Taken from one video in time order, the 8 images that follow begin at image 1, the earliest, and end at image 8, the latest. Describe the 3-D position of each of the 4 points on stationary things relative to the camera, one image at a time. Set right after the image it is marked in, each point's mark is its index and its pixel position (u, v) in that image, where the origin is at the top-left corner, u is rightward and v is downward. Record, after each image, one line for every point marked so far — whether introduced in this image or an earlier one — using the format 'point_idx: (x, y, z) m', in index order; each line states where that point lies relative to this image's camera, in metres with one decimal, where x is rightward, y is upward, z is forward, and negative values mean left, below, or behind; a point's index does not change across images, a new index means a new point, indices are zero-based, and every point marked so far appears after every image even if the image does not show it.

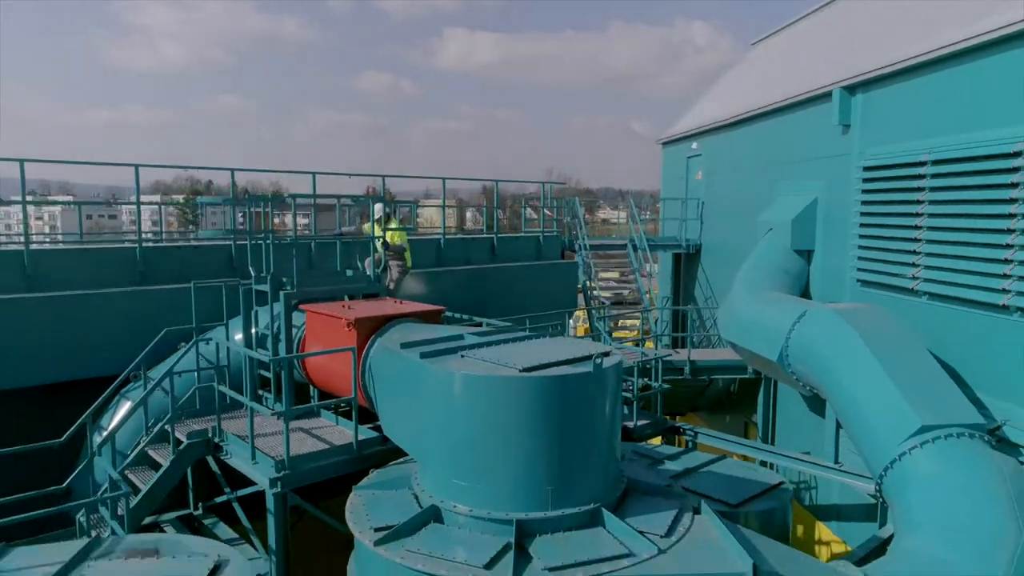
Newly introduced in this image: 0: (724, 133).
0: (+4.9, +3.6, +14.0) m
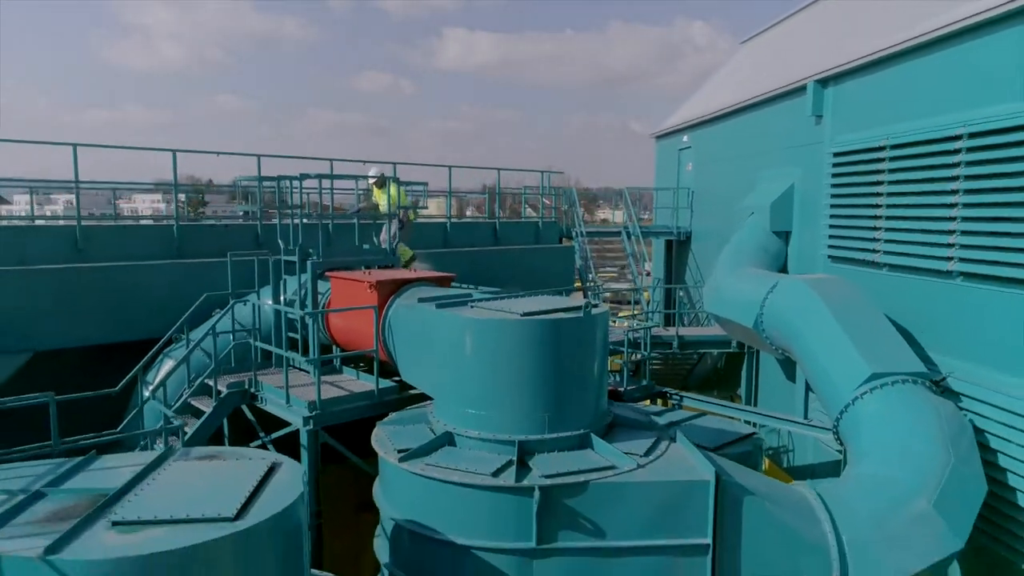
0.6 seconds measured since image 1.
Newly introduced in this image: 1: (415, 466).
0: (+4.9, +4.0, +15.0) m
1: (-0.9, -1.6, +5.7) m
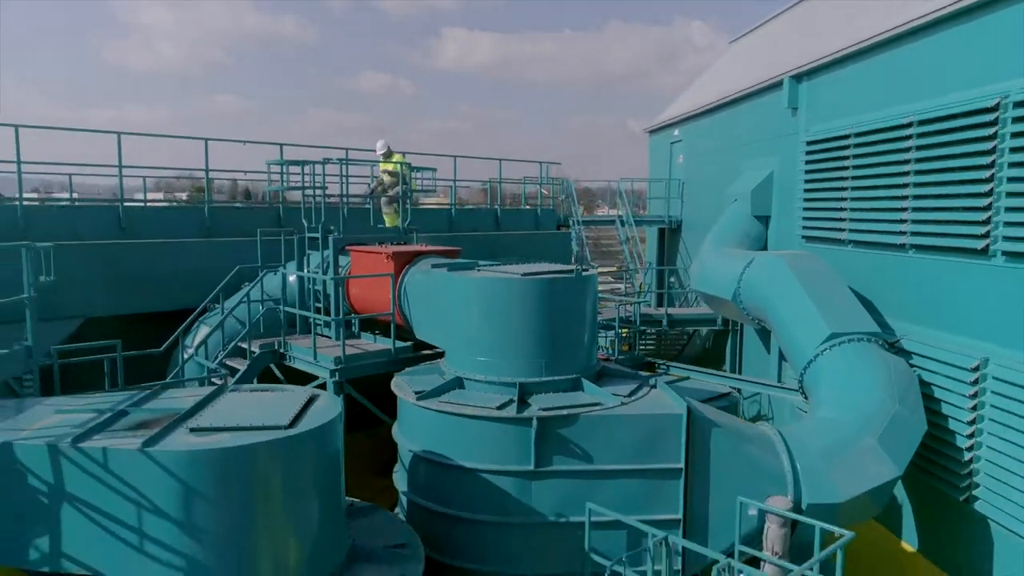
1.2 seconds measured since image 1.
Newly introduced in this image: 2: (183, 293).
0: (+4.9, +4.4, +15.9) m
1: (-0.9, -1.2, +6.7) m
2: (-5.2, -0.1, +9.7) m
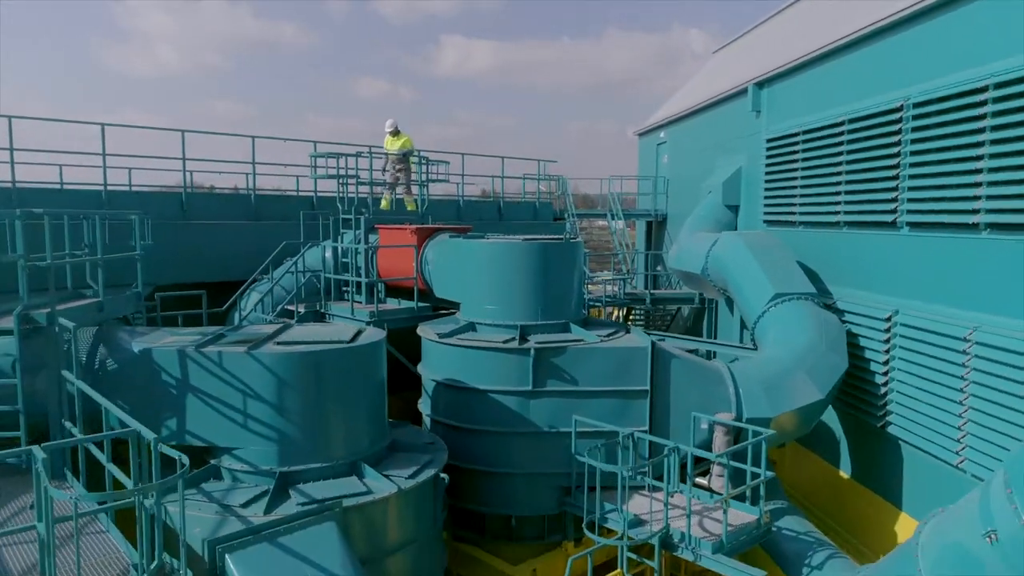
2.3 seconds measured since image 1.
0: (+4.9, +4.8, +17.7) m
1: (-0.9, -0.7, +8.5) m
2: (-5.1, +0.4, +11.5) m
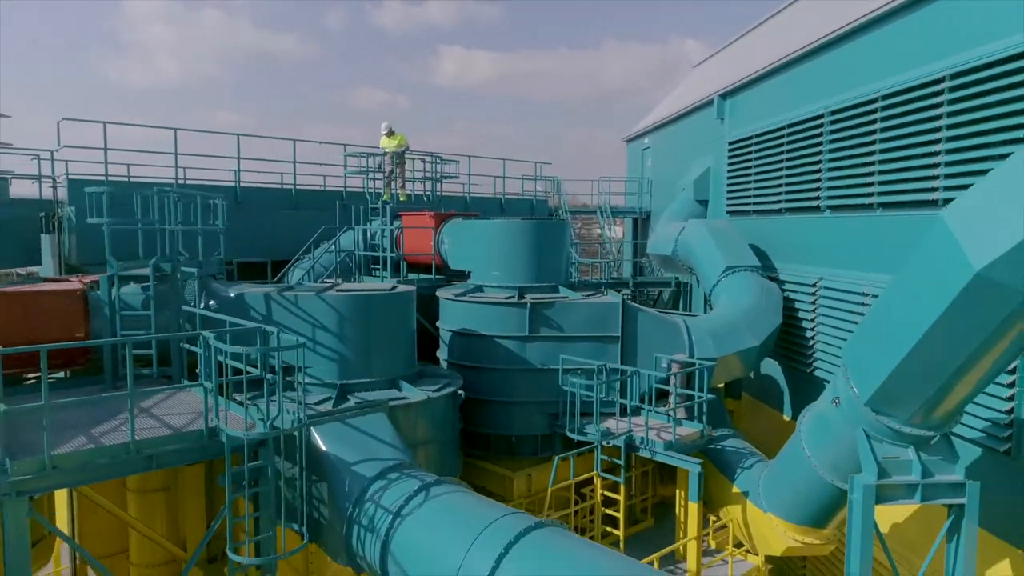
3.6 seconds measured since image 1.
0: (+4.9, +5.2, +20.1) m
1: (-0.9, -0.2, +10.7) m
2: (-5.1, +0.9, +13.8) m
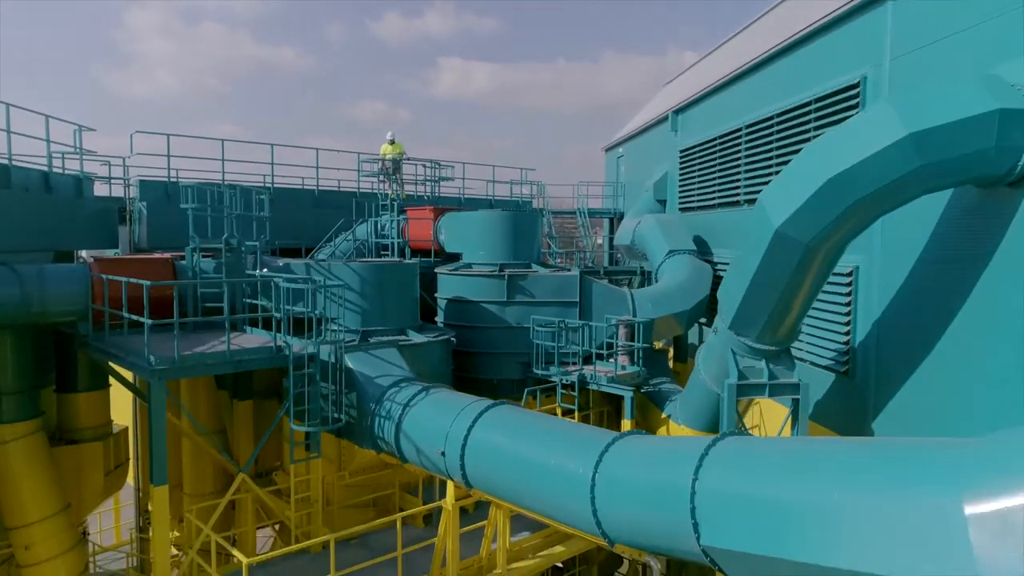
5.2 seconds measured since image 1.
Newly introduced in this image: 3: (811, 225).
0: (+4.5, +5.5, +23.1) m
1: (-1.3, +0.3, +13.6) m
2: (-5.5, +1.4, +16.7) m
3: (+3.7, +0.8, +7.6) m
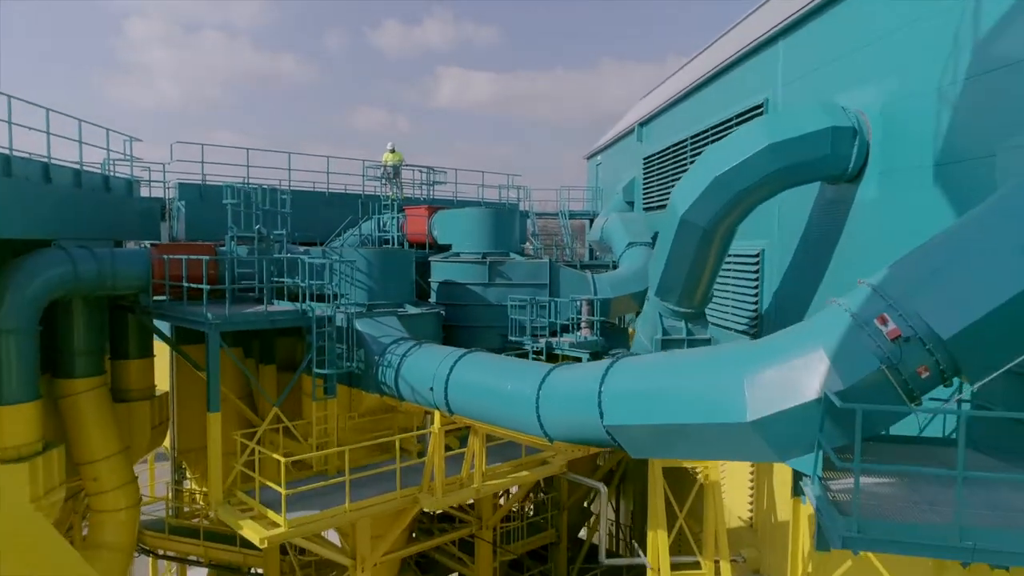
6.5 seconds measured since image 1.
0: (+4.0, +5.8, +25.7) m
1: (-1.7, +0.7, +16.2) m
2: (-6.0, +1.7, +19.3) m
3: (+3.2, +1.2, +10.3) m
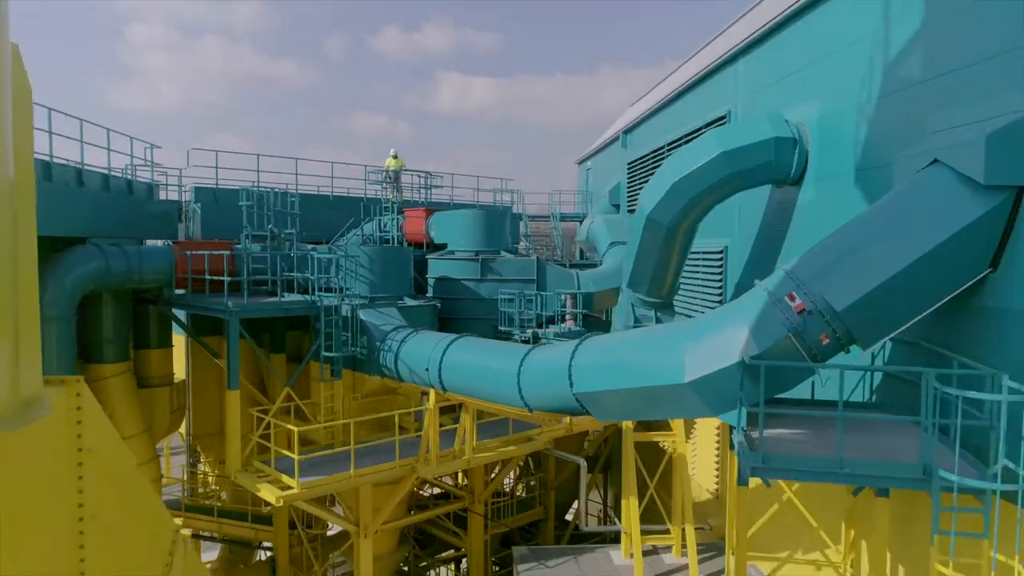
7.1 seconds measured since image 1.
0: (+3.8, +5.9, +27.2) m
1: (-2.0, +0.9, +17.6) m
2: (-6.3, +1.8, +20.7) m
3: (+3.0, +1.4, +11.6) m
